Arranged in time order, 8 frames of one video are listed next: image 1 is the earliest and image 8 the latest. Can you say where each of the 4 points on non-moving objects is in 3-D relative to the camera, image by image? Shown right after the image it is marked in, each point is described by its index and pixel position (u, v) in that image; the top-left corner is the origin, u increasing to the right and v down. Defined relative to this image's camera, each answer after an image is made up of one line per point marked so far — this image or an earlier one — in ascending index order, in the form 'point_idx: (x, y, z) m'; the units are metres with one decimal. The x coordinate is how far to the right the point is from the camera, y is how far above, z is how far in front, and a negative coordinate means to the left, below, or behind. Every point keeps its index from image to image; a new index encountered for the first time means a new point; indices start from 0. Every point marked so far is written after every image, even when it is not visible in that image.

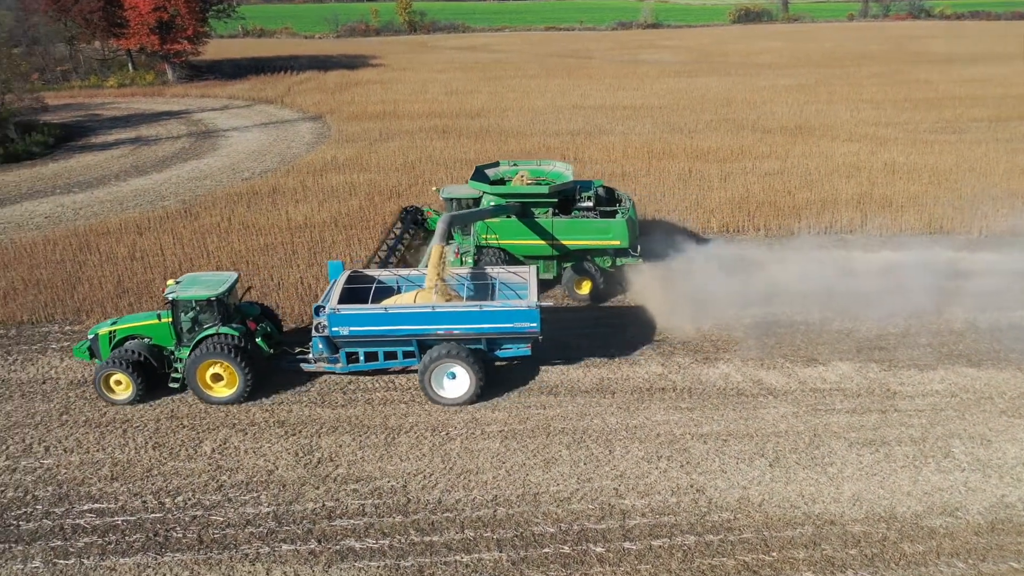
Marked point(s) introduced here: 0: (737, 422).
0: (+2.4, -1.4, +8.7) m
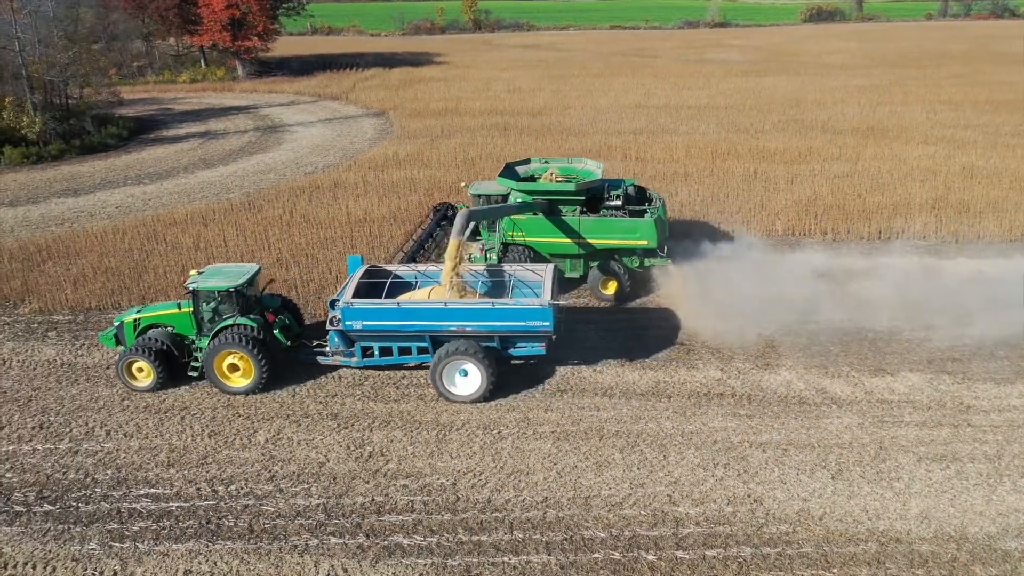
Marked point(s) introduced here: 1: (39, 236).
0: (+2.9, -1.5, +8.4) m
1: (-8.9, +1.0, +15.6) m
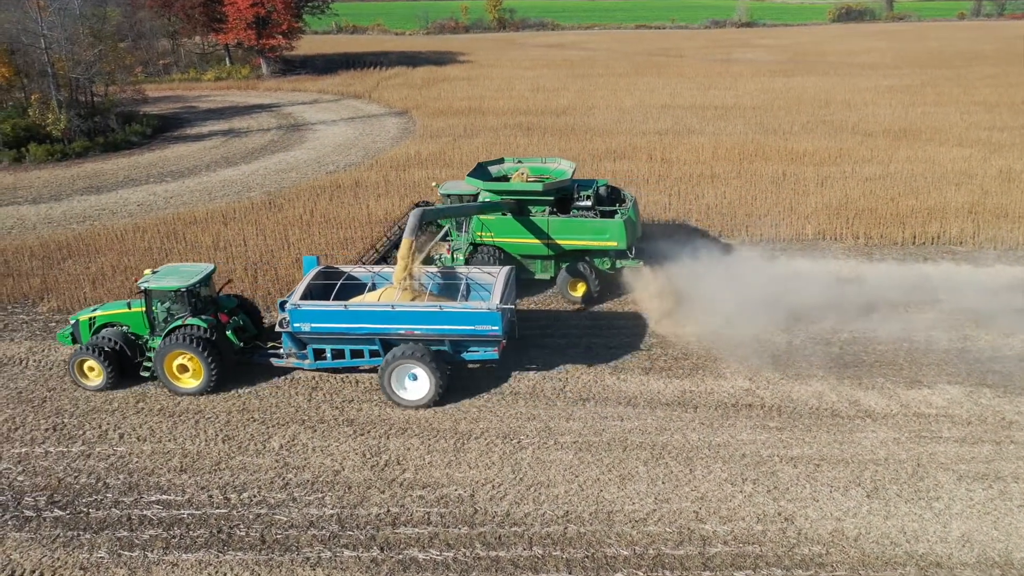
0: (+3.1, -1.5, +8.1) m
1: (-8.5, +1.0, +15.5) m
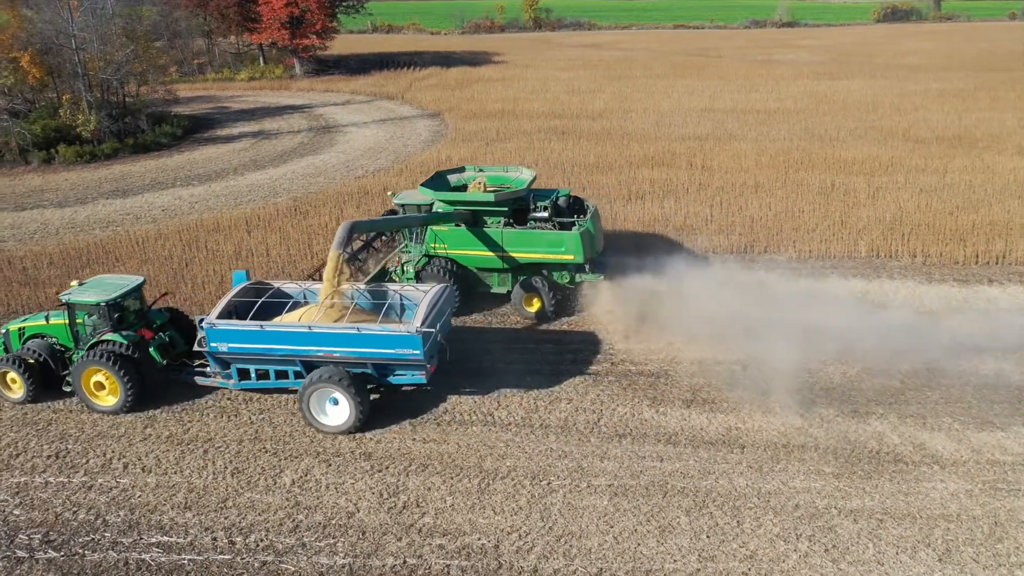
0: (+3.4, -1.8, +7.3) m
1: (-7.9, +0.9, +15.2) m
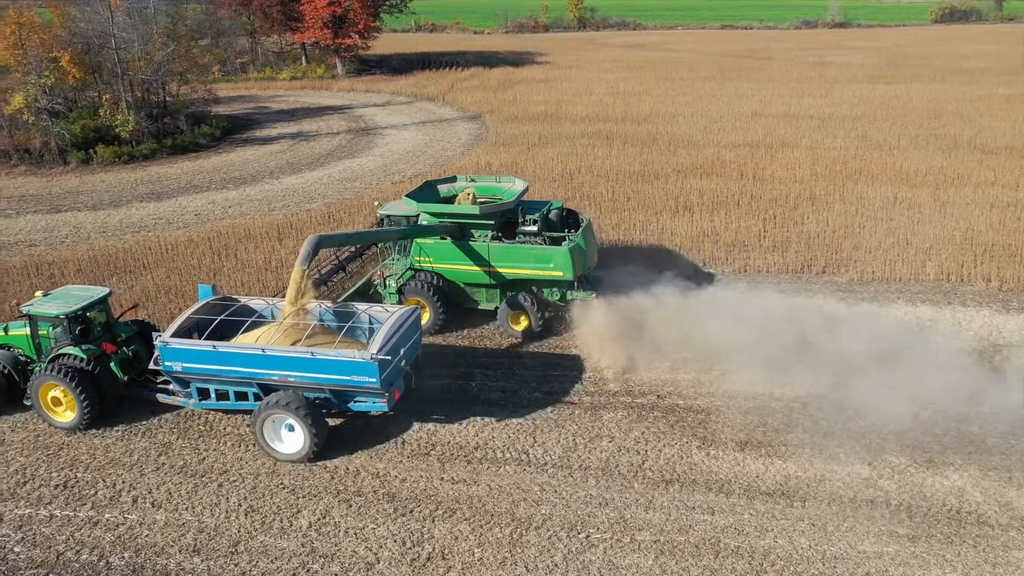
0: (+3.6, -2.2, +6.4) m
1: (-7.1, +0.8, +14.8) m
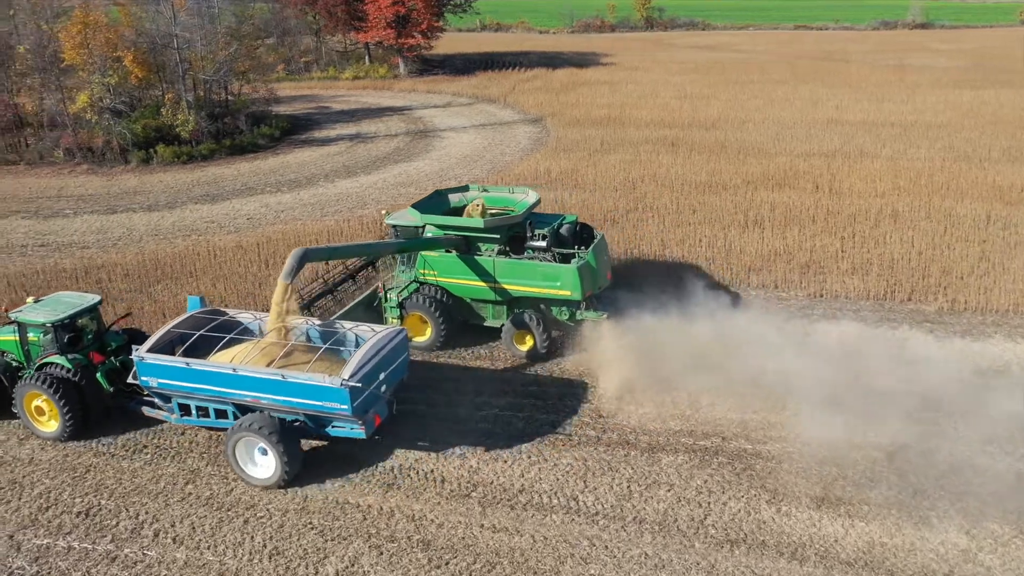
0: (+3.9, -2.5, +5.5) m
1: (-6.2, +0.7, +14.6) m
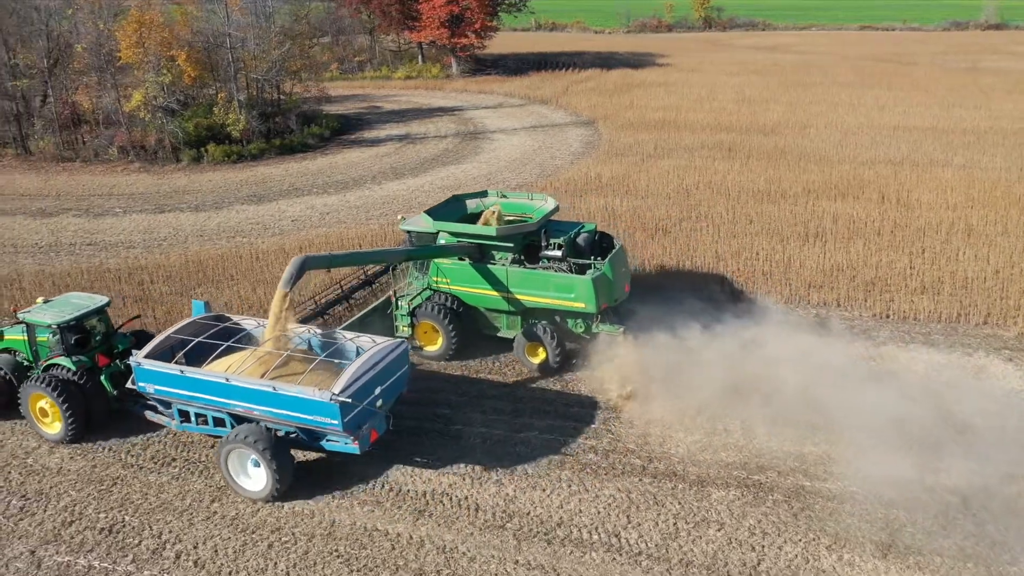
0: (+4.1, -2.8, +4.8) m
1: (-5.3, +0.7, +14.5) m
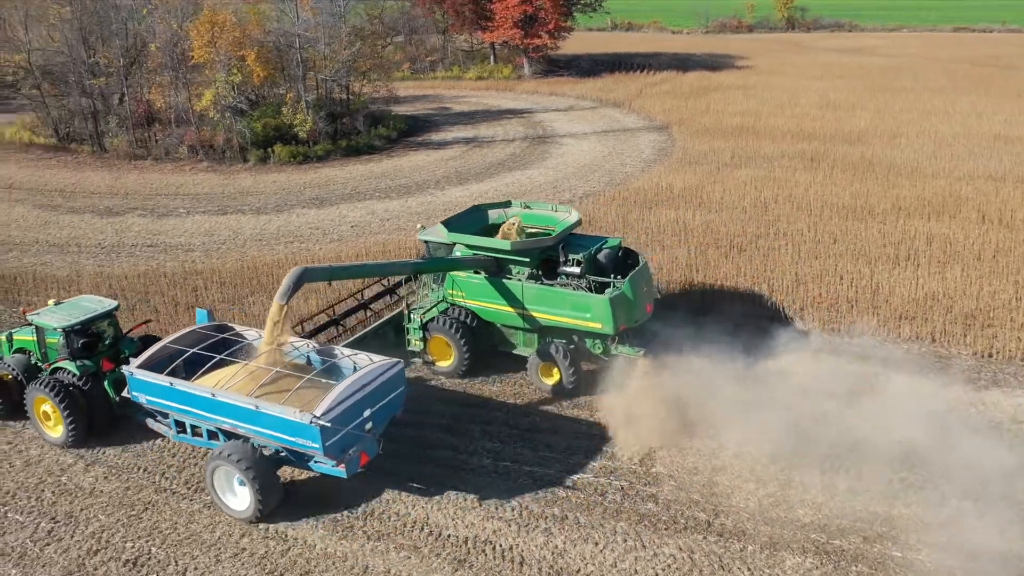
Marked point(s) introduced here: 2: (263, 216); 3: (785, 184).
0: (+4.2, -3.2, +3.8) m
1: (-4.3, +0.6, +14.2) m
2: (-5.1, +1.5, +16.9) m
3: (+5.6, +2.1, +17.0) m
